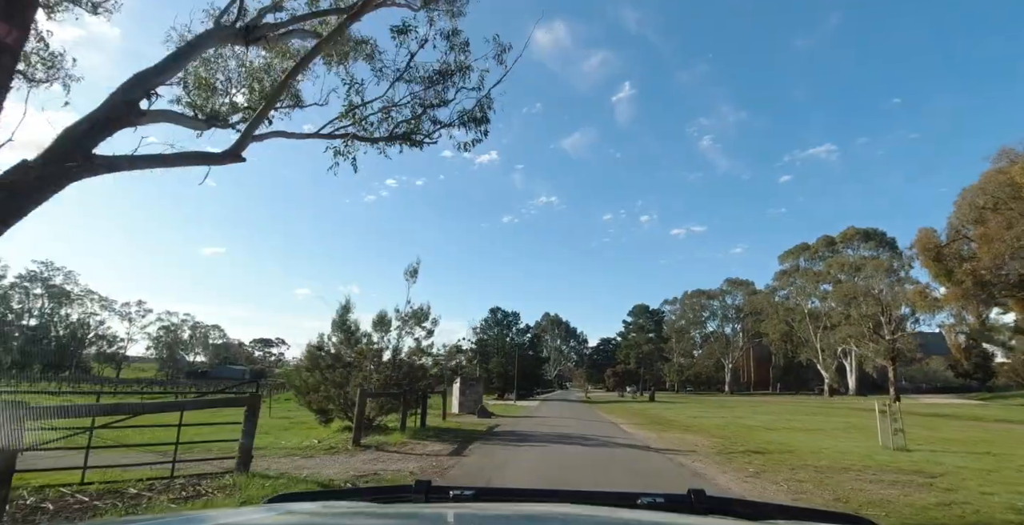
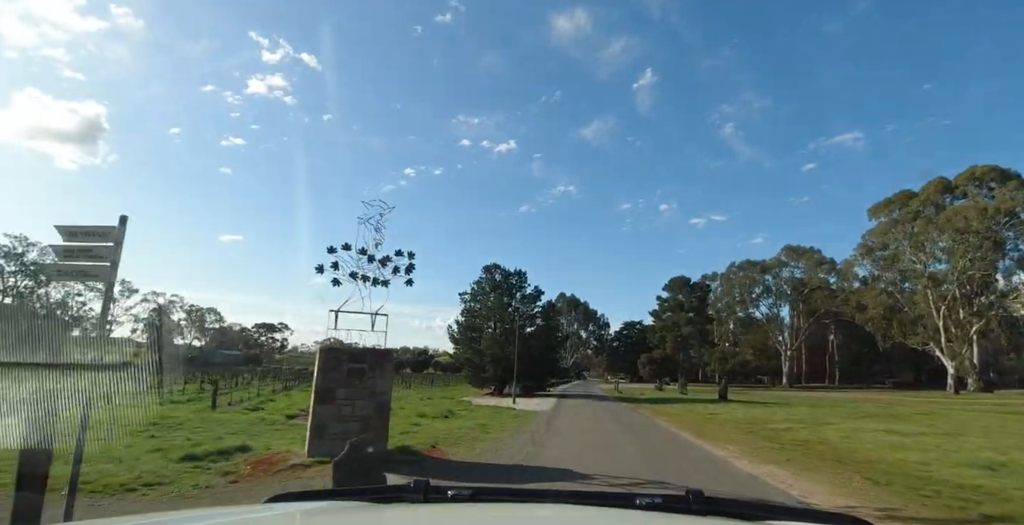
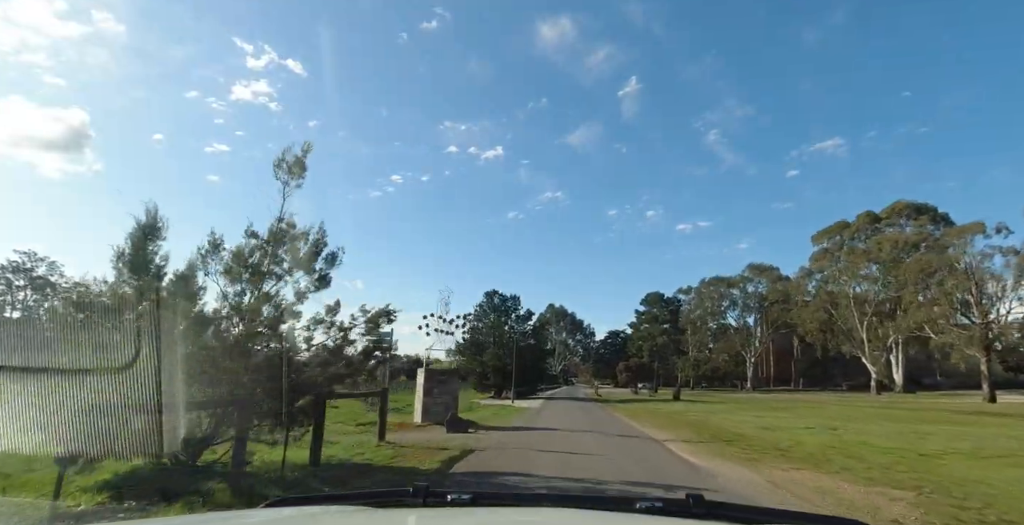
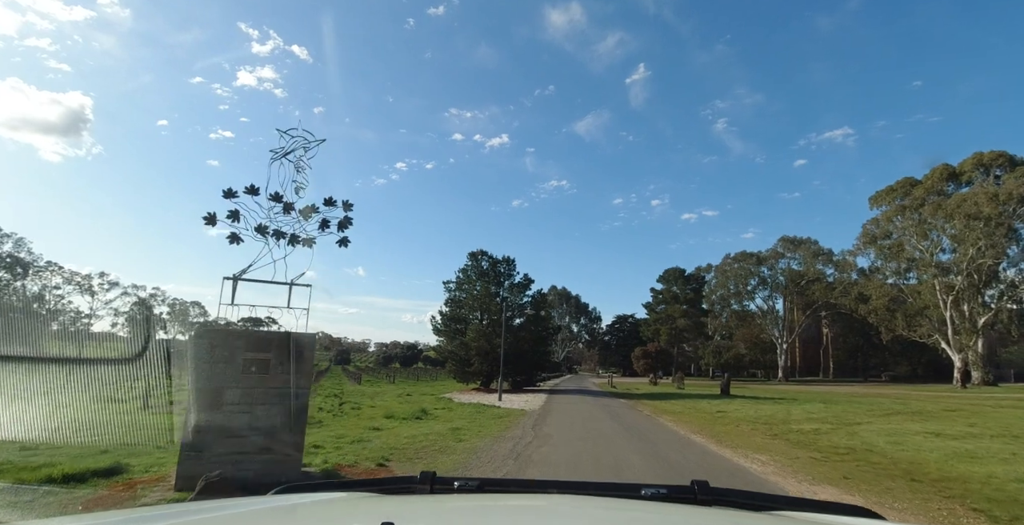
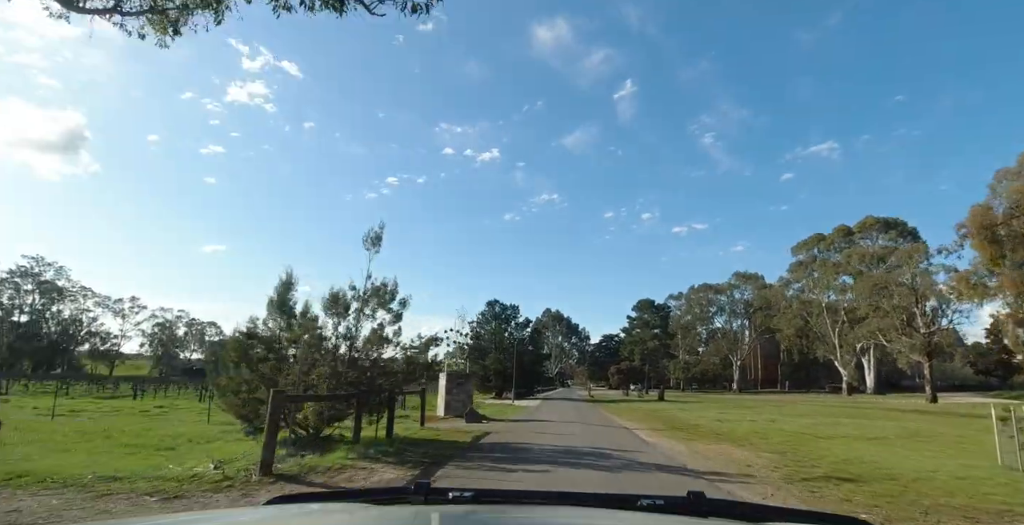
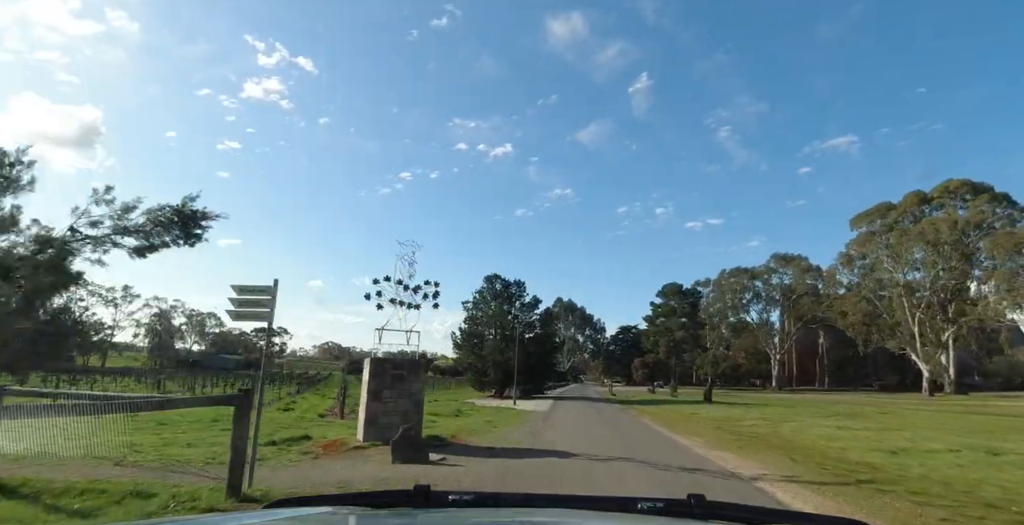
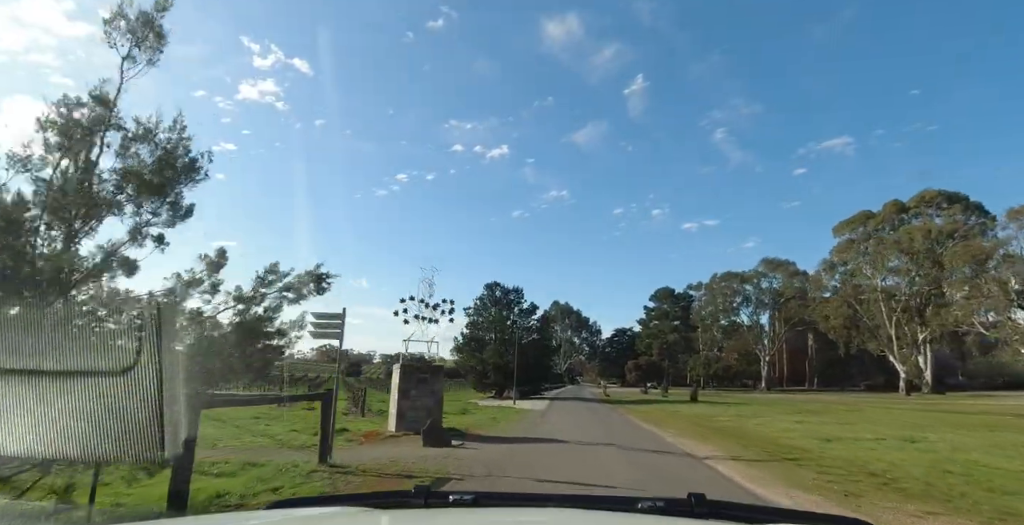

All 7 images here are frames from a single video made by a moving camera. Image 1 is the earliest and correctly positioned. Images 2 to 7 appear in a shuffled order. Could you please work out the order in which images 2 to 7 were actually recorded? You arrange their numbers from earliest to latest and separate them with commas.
5, 3, 7, 6, 2, 4
